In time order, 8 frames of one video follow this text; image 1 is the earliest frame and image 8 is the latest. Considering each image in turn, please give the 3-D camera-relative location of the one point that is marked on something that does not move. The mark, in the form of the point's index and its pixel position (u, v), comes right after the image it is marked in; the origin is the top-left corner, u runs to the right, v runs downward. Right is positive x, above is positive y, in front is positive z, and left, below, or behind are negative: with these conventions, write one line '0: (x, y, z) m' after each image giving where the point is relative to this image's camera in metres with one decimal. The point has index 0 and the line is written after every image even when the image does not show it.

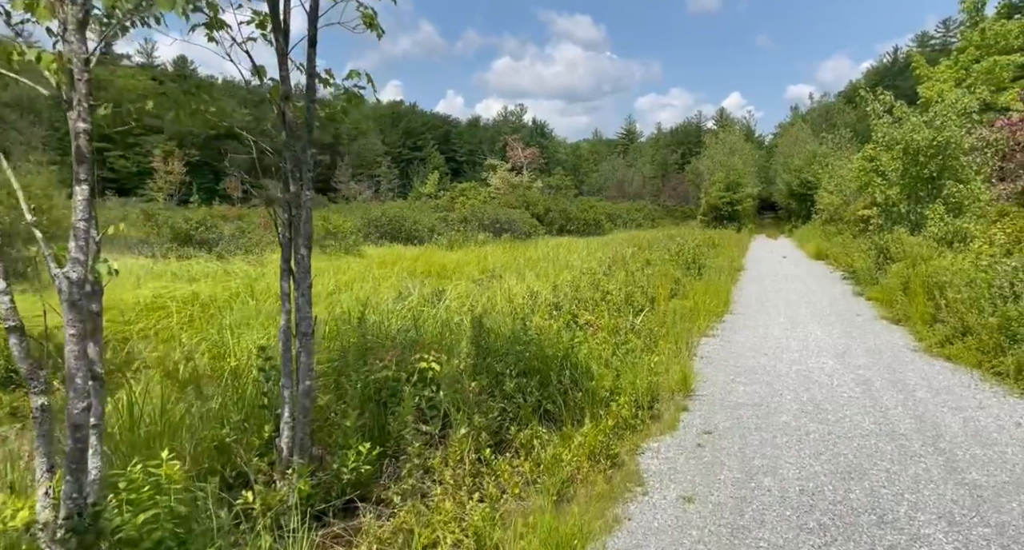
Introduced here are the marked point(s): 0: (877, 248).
0: (+6.8, +0.5, +10.5) m
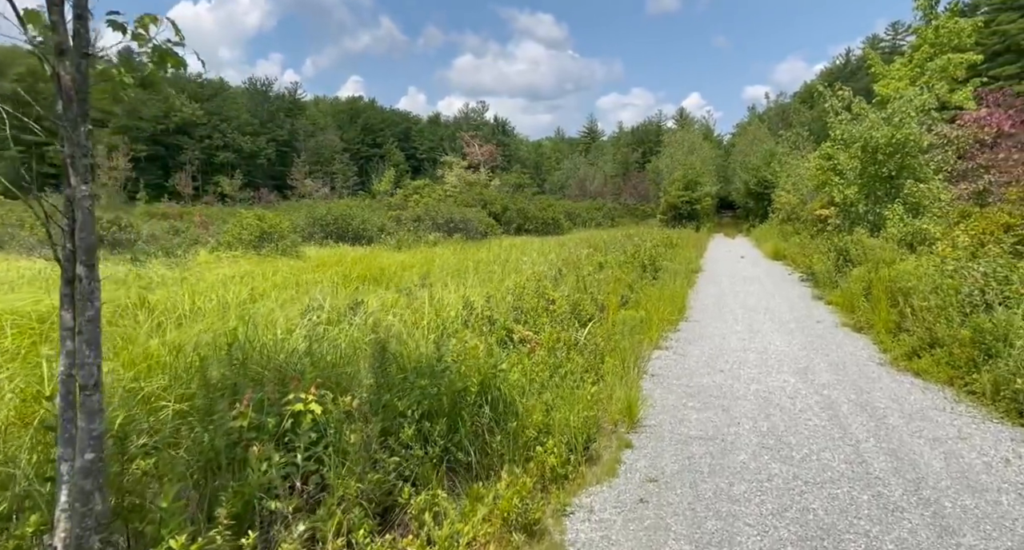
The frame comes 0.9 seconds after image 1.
0: (+5.8, +0.4, +10.2) m
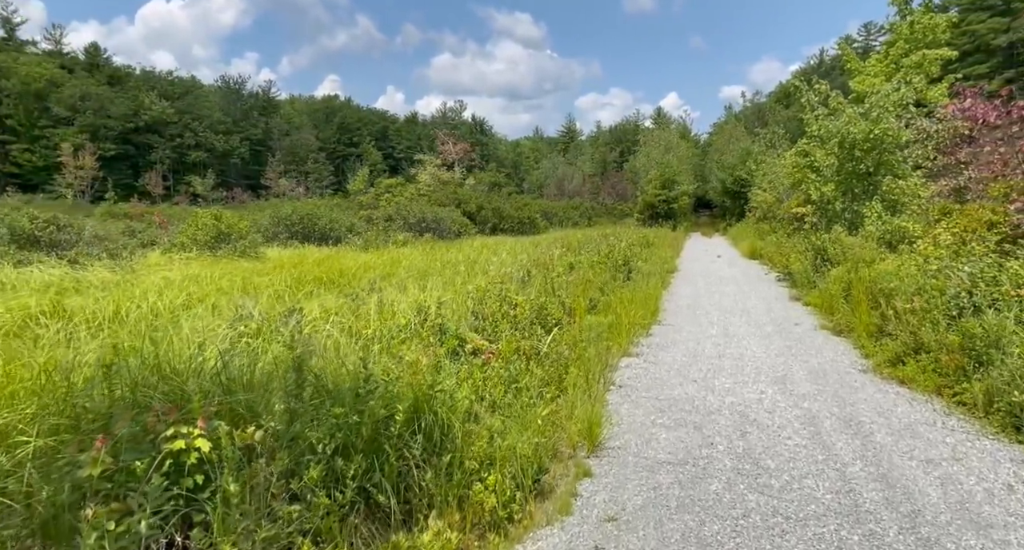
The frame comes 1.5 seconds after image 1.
0: (+5.3, +0.5, +9.9) m
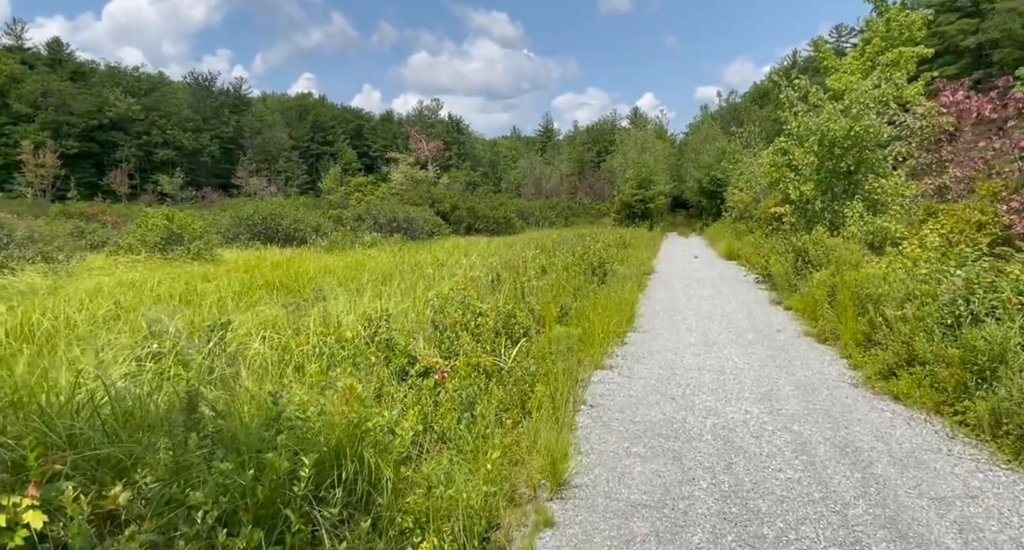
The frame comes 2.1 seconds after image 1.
0: (+4.7, +0.4, +9.5) m
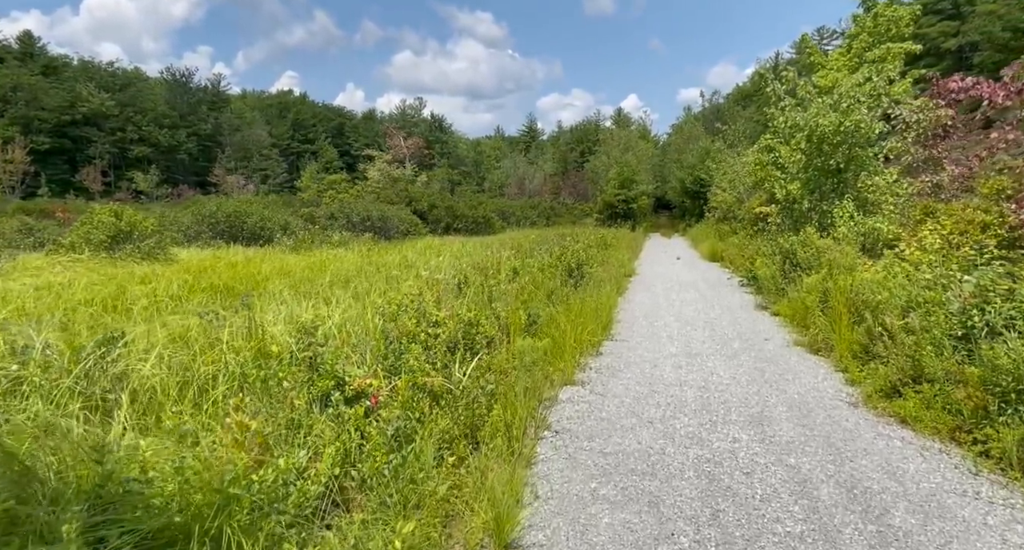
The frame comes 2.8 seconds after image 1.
0: (+4.3, +0.4, +9.0) m
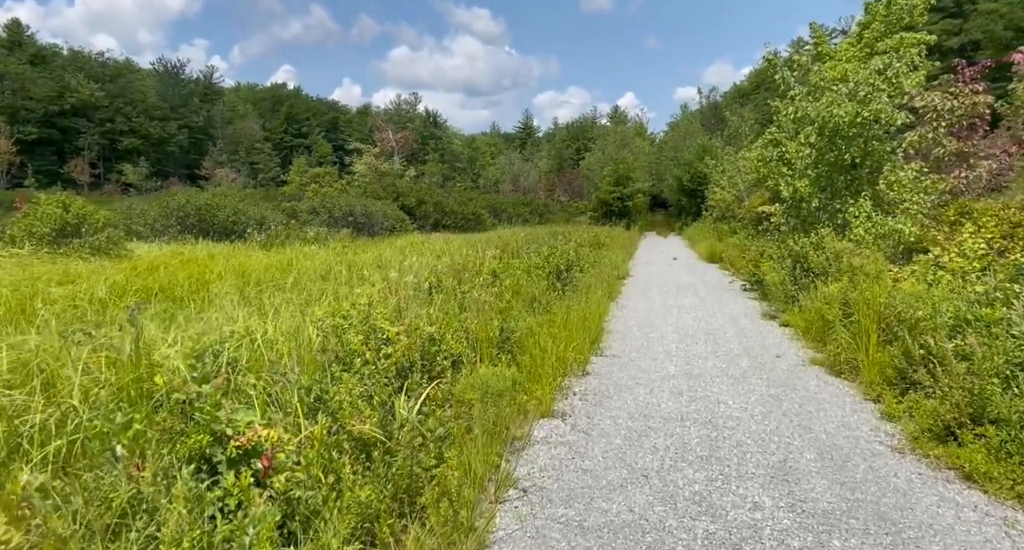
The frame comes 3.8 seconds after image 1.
0: (+4.0, +0.3, +8.2) m
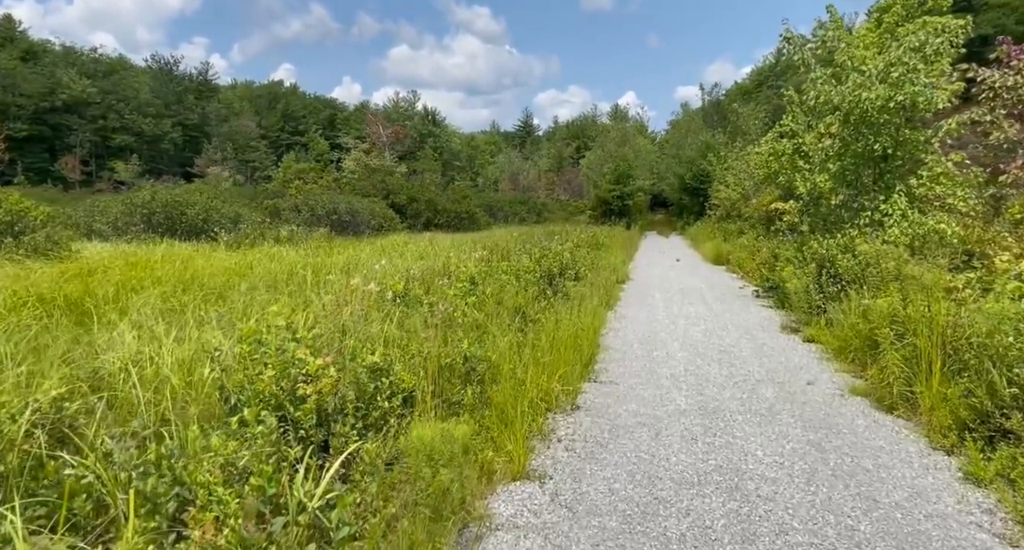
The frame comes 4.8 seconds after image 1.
0: (+3.8, +0.2, +7.2) m
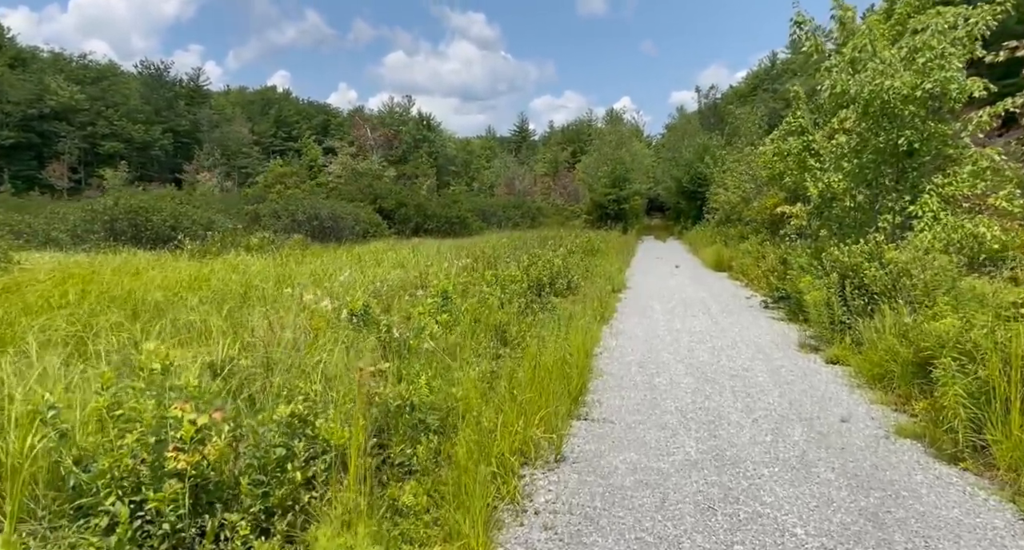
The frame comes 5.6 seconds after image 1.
0: (+3.6, +0.1, +6.3) m
